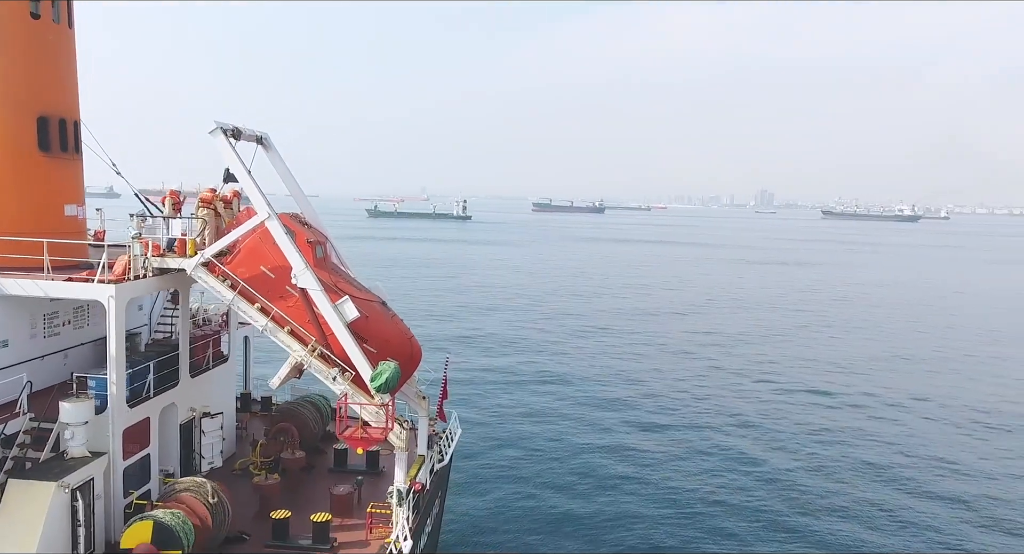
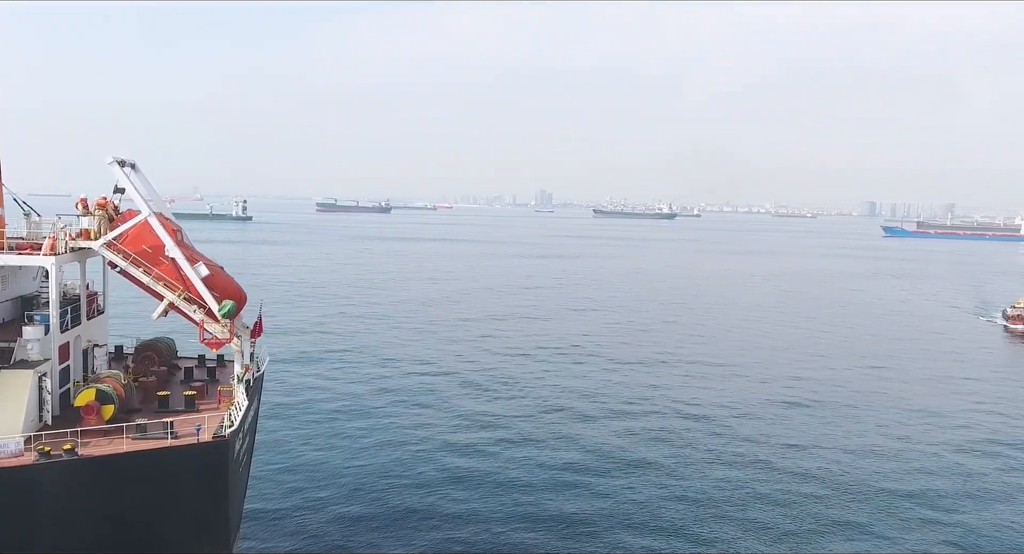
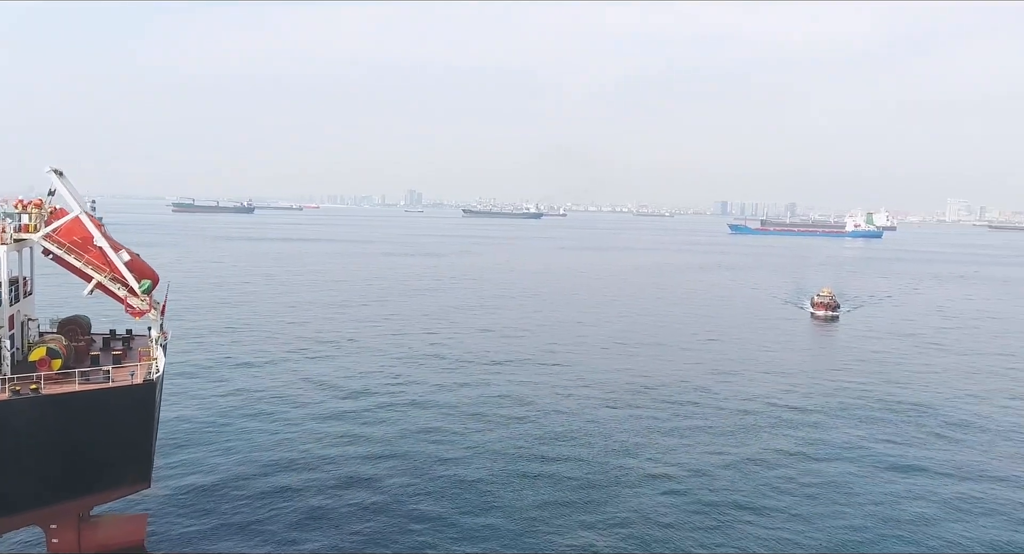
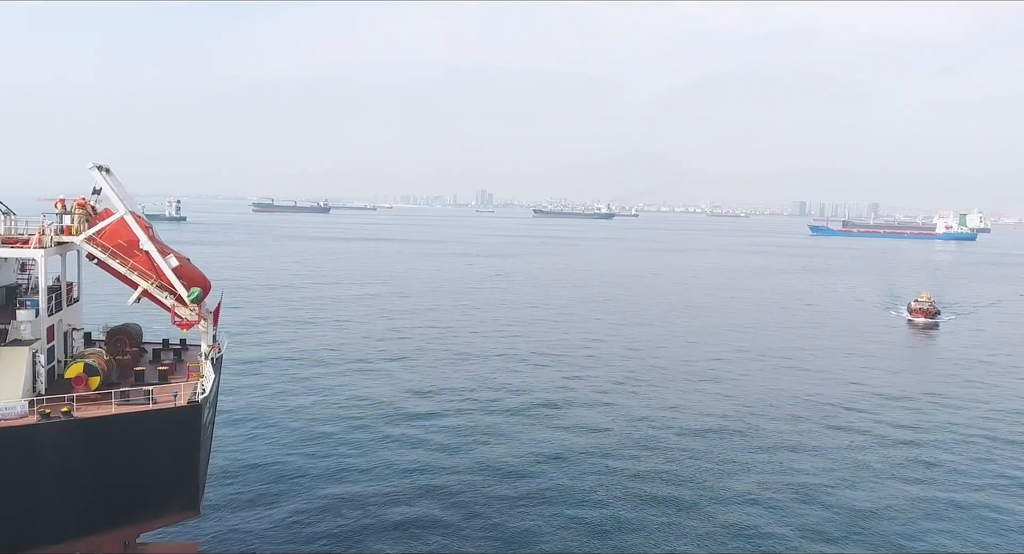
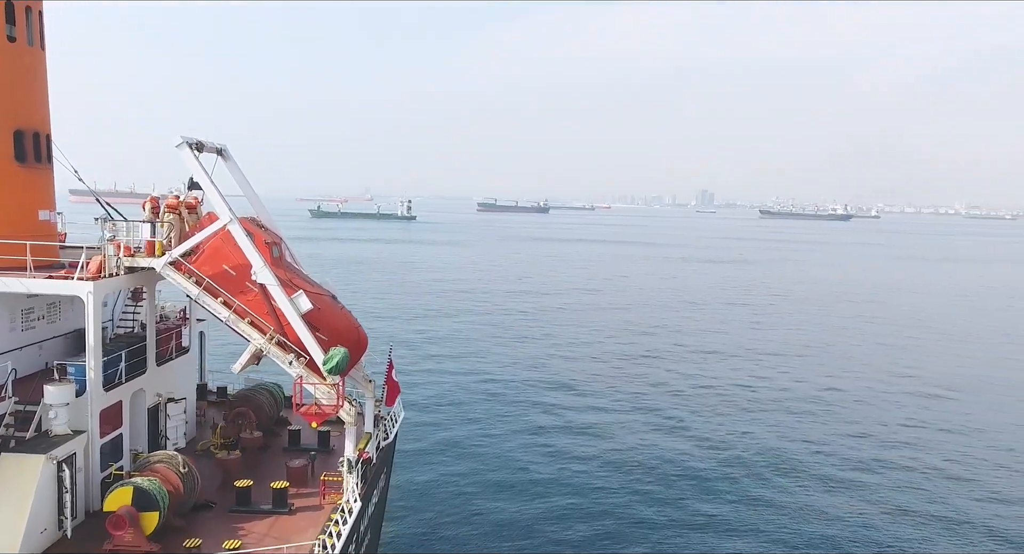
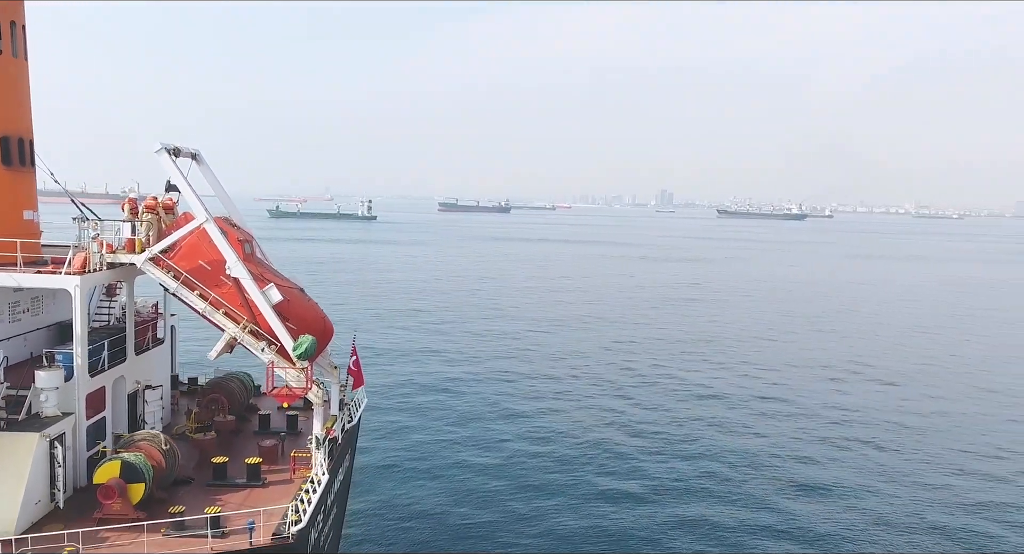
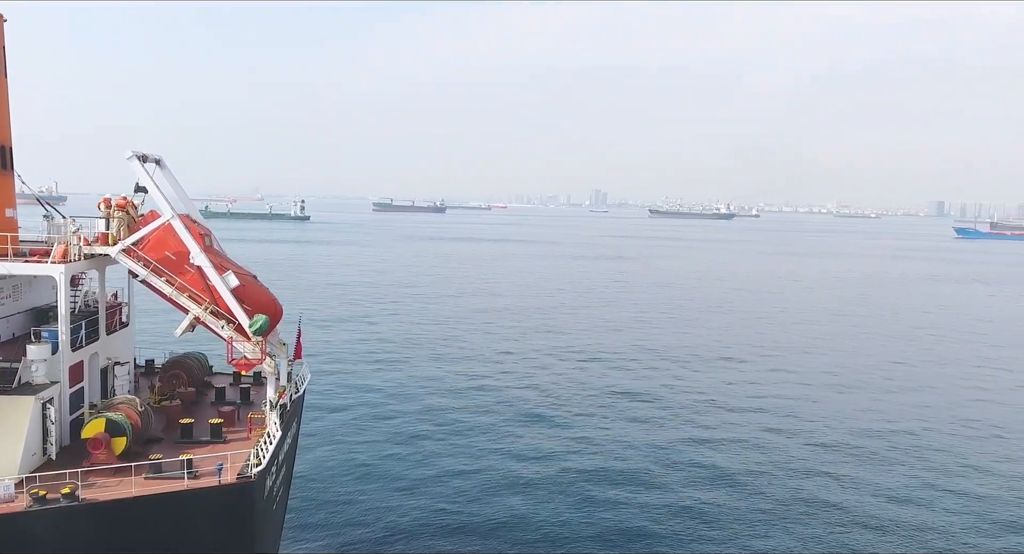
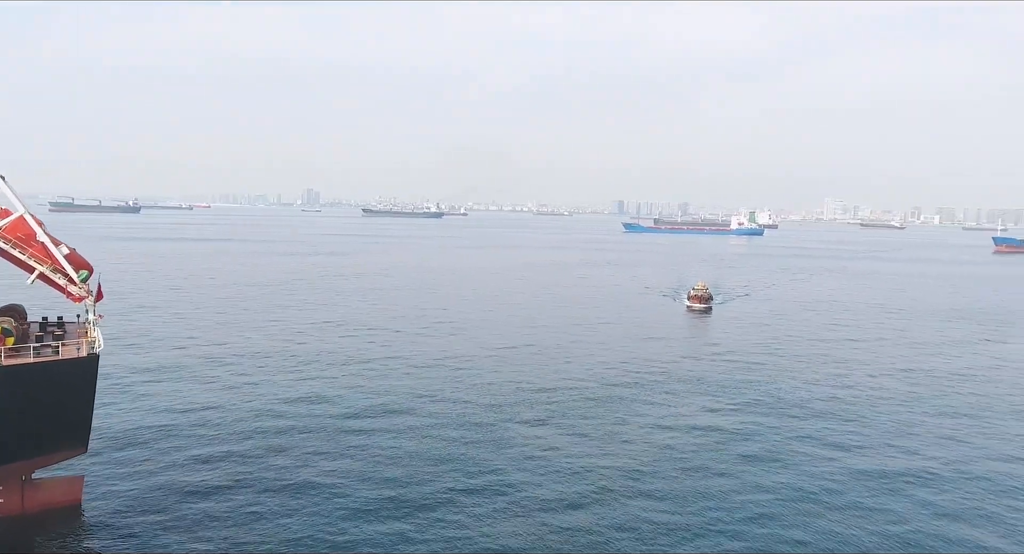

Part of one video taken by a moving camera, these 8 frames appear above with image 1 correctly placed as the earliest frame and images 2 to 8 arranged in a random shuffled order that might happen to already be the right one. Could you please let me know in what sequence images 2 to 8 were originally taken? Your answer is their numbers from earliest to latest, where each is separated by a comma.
5, 6, 7, 2, 4, 3, 8
